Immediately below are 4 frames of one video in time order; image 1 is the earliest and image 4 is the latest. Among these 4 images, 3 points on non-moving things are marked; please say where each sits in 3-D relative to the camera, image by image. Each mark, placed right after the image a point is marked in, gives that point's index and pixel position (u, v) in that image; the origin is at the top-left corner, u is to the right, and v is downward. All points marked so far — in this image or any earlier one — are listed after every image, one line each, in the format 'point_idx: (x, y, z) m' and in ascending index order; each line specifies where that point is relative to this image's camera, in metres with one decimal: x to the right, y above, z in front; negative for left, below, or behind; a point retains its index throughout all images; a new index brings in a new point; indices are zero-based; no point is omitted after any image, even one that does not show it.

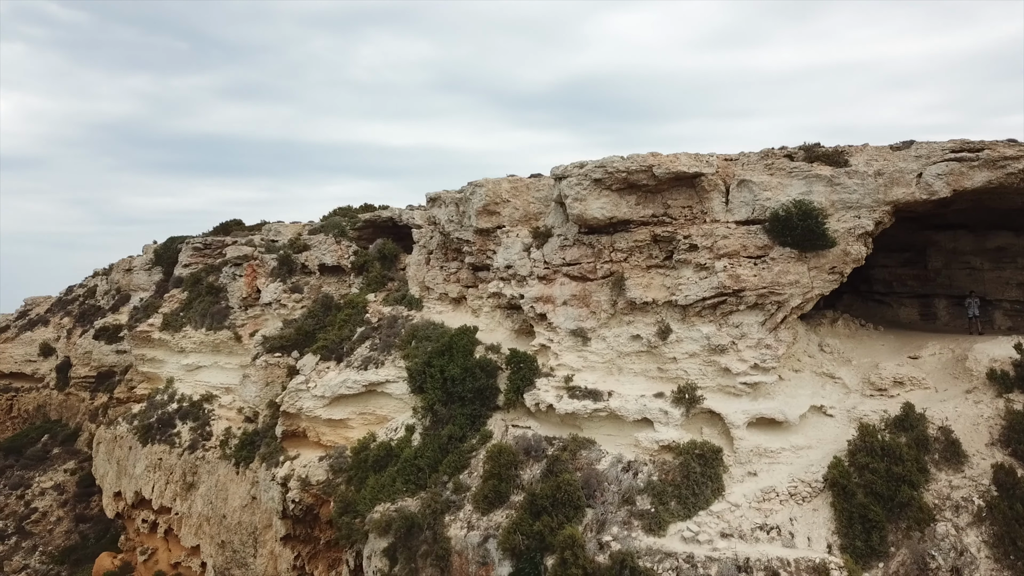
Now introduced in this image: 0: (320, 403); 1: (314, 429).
0: (-5.7, -3.4, +16.2) m
1: (-6.0, -4.3, +16.5) m
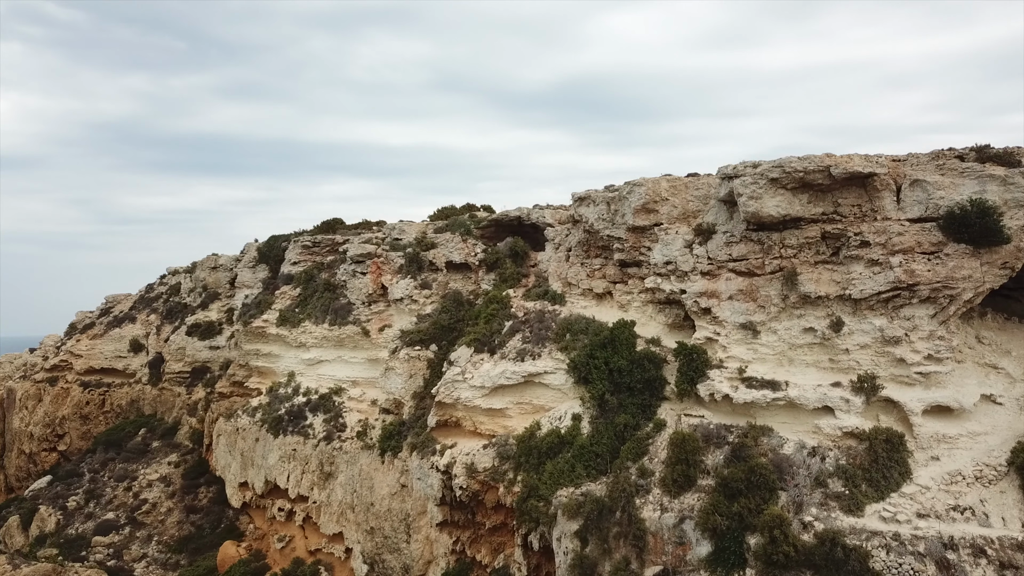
0: (-1.0, -3.3, +16.9) m
1: (-1.3, -4.1, +17.1) m
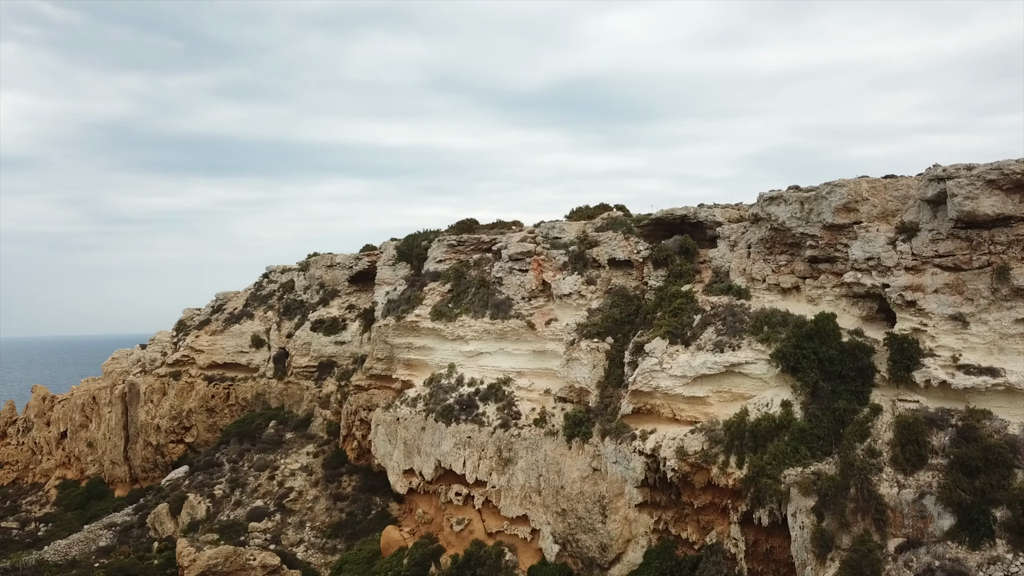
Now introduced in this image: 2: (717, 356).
0: (+5.5, -3.1, +18.0) m
1: (+5.3, -3.9, +18.2) m
2: (+6.7, -2.2, +17.7) m
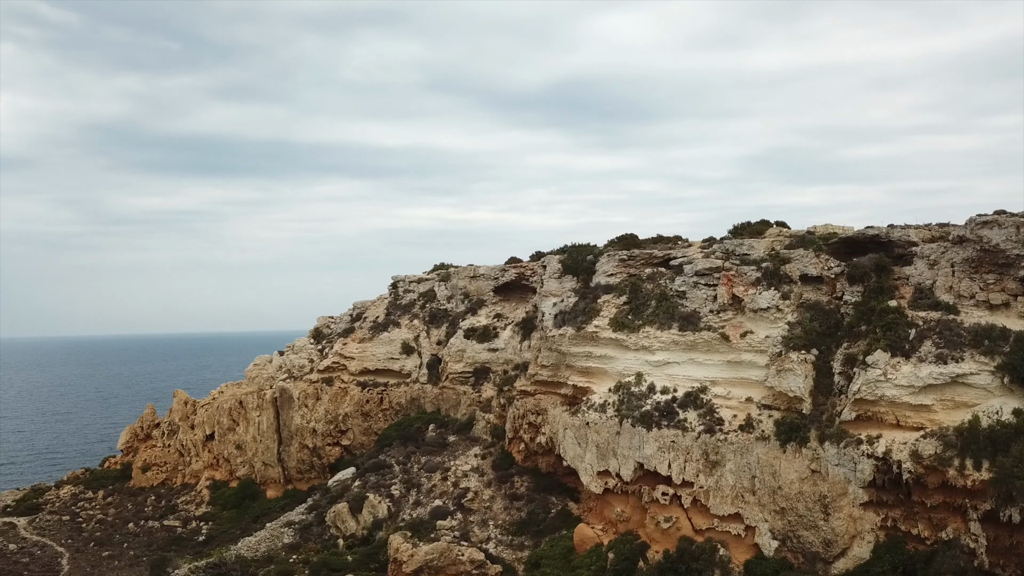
0: (+14.2, -3.7, +19.6) m
1: (+14.0, -4.6, +19.9) m
2: (+15.3, -2.8, +19.4) m
